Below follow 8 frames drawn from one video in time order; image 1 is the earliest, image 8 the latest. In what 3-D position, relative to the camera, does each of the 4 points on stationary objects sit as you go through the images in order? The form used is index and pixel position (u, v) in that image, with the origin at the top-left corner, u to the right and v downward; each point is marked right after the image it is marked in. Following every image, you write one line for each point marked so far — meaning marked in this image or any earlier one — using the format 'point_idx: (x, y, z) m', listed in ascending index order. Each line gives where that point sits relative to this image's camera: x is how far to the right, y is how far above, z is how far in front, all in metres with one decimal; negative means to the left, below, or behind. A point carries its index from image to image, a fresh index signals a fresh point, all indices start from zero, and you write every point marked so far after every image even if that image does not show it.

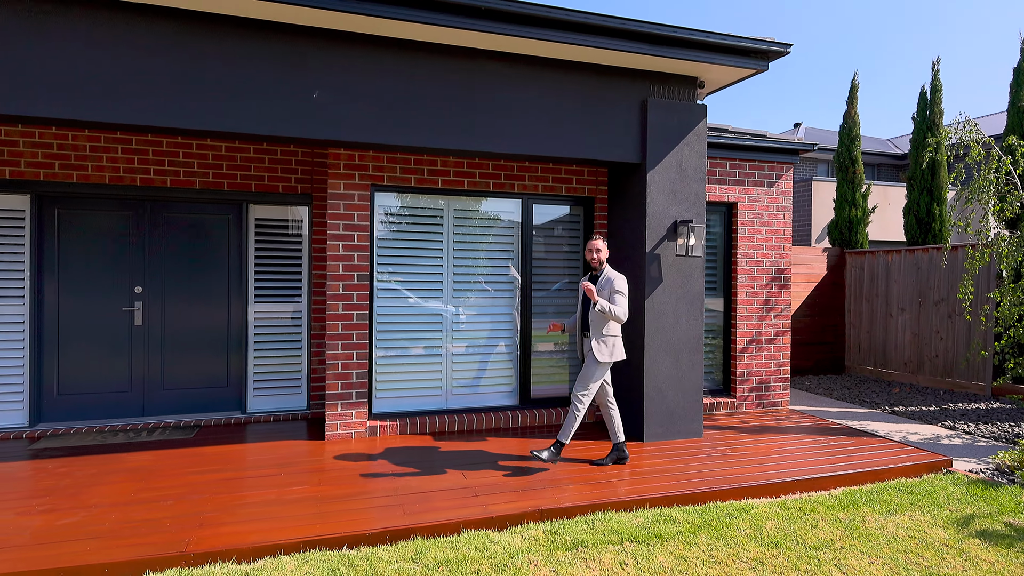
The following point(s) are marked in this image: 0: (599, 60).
0: (+0.7, +1.8, +4.2) m
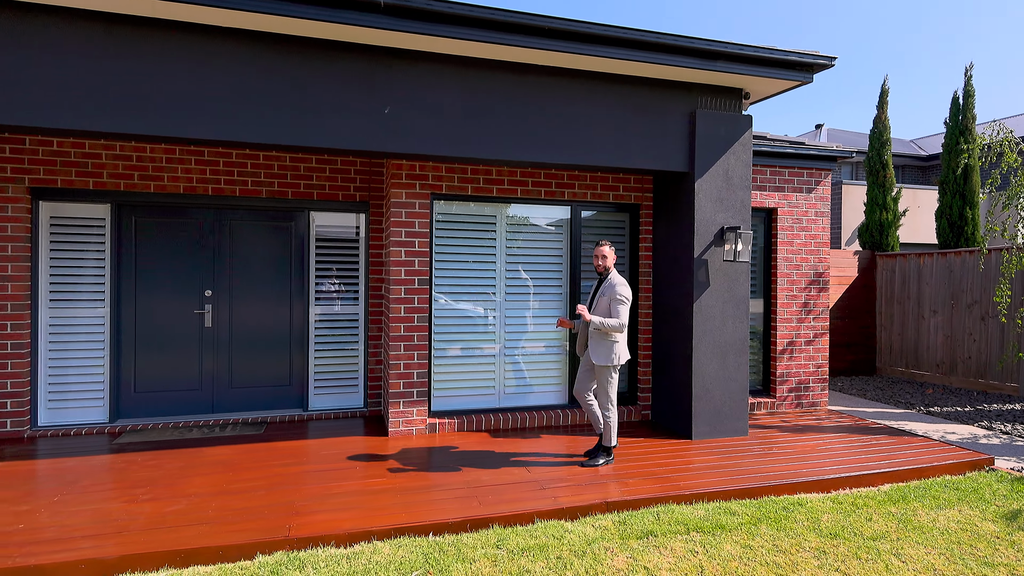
0: (+1.1, +1.7, +4.4) m
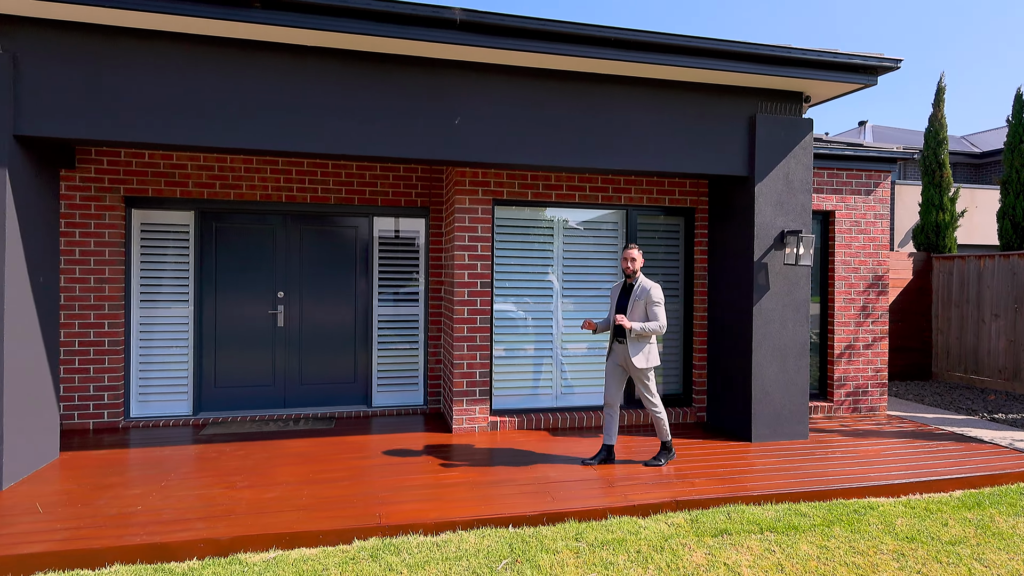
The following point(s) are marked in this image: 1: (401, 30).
0: (+1.7, +1.7, +4.5) m
1: (-0.8, +1.8, +3.7) m
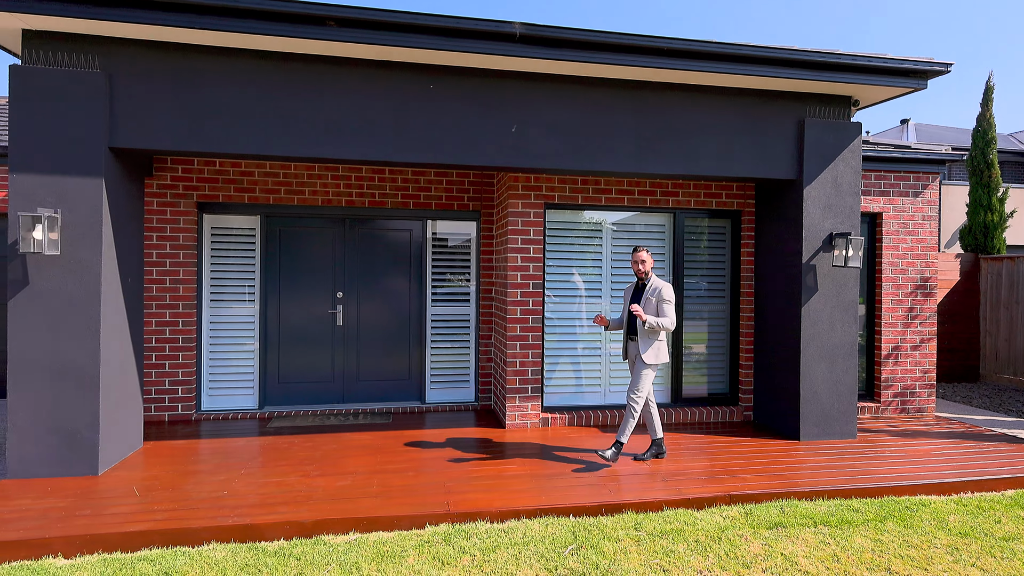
0: (+2.1, +1.7, +4.5) m
1: (-0.3, +1.8, +3.9) m
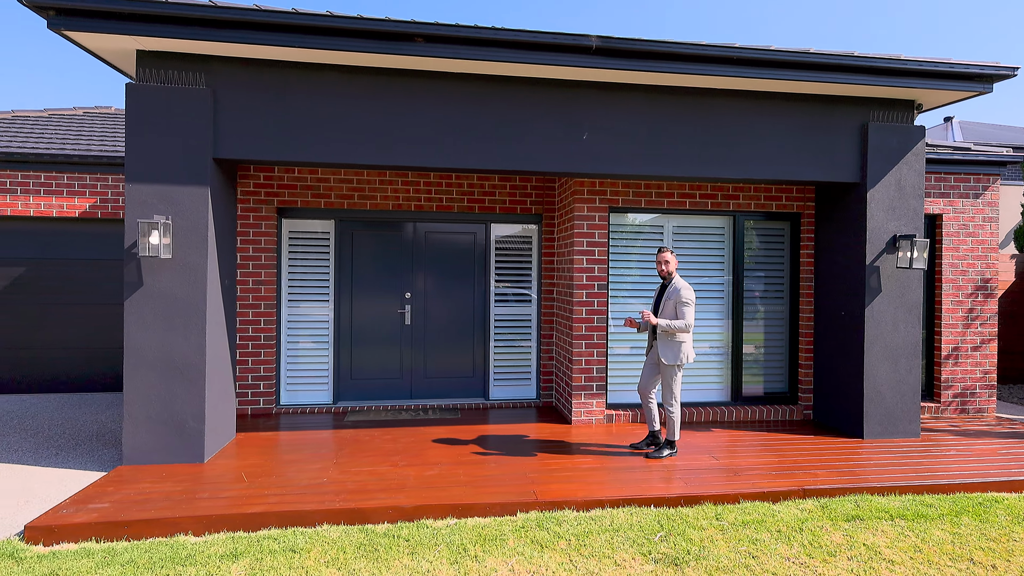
0: (+2.7, +1.7, +4.6) m
1: (+0.2, +1.8, +4.1) m
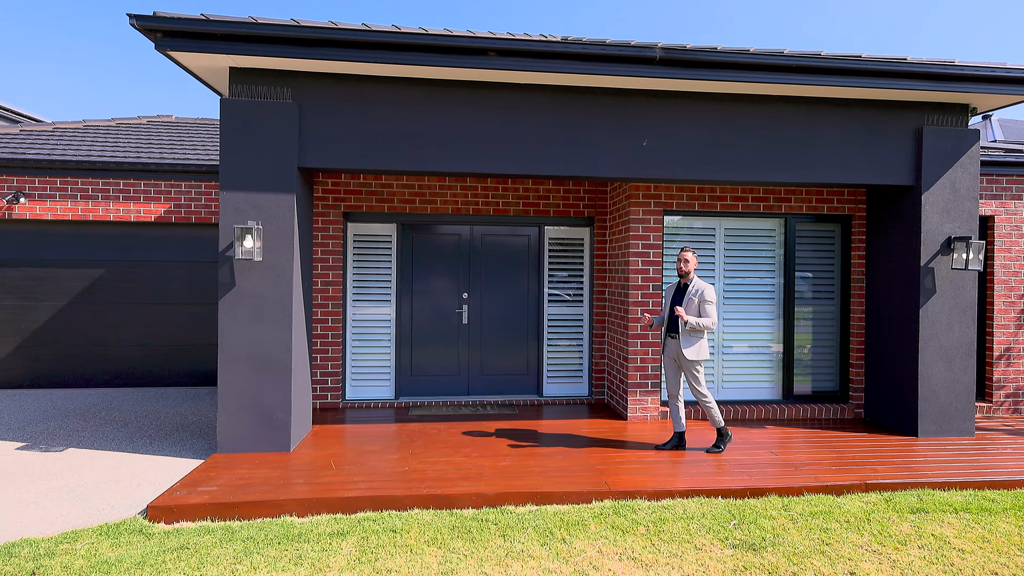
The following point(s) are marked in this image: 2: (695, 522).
0: (+3.2, +1.7, +4.8) m
1: (+0.8, +1.8, +4.3) m
2: (+1.1, -1.5, +3.4) m
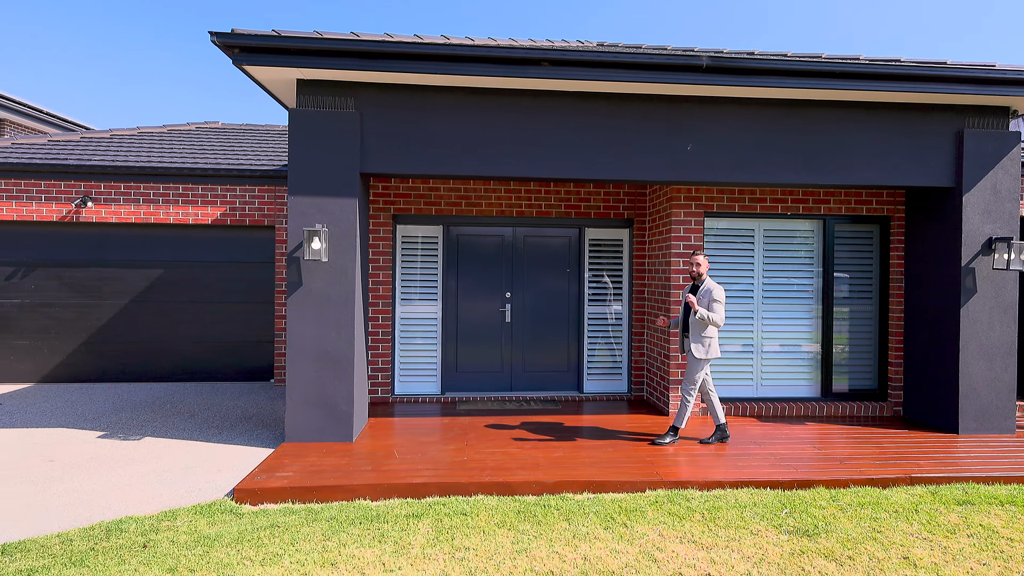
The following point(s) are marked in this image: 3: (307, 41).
0: (+3.7, +1.7, +4.9) m
1: (+1.2, +1.8, +4.5) m
2: (+1.5, -1.4, +3.5) m
3: (-1.6, +1.9, +4.2) m
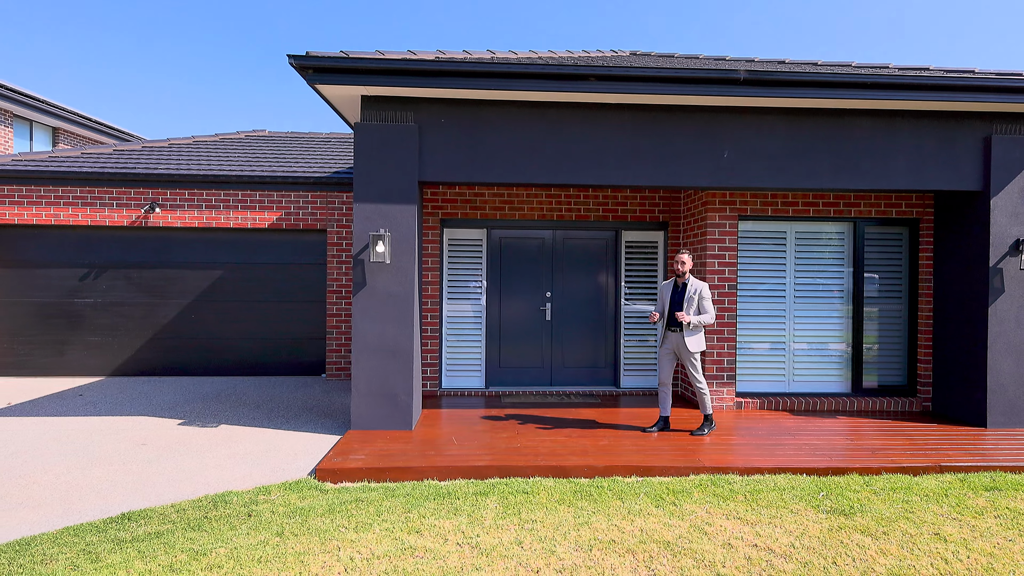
0: (+4.1, +1.7, +5.1) m
1: (+1.6, +1.8, +4.8) m
2: (+1.9, -1.4, +3.8) m
3: (-1.2, +1.9, +4.6) m
